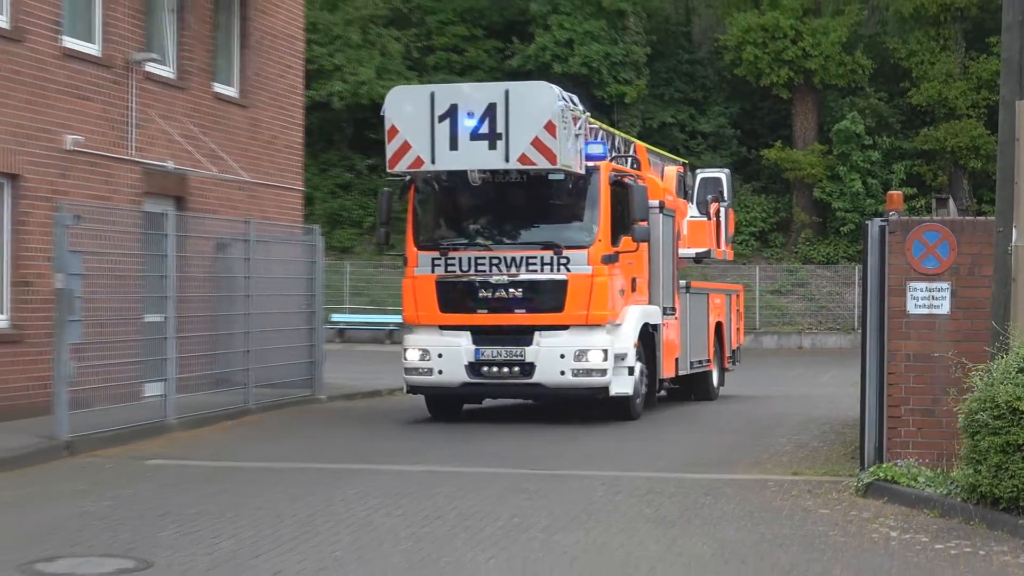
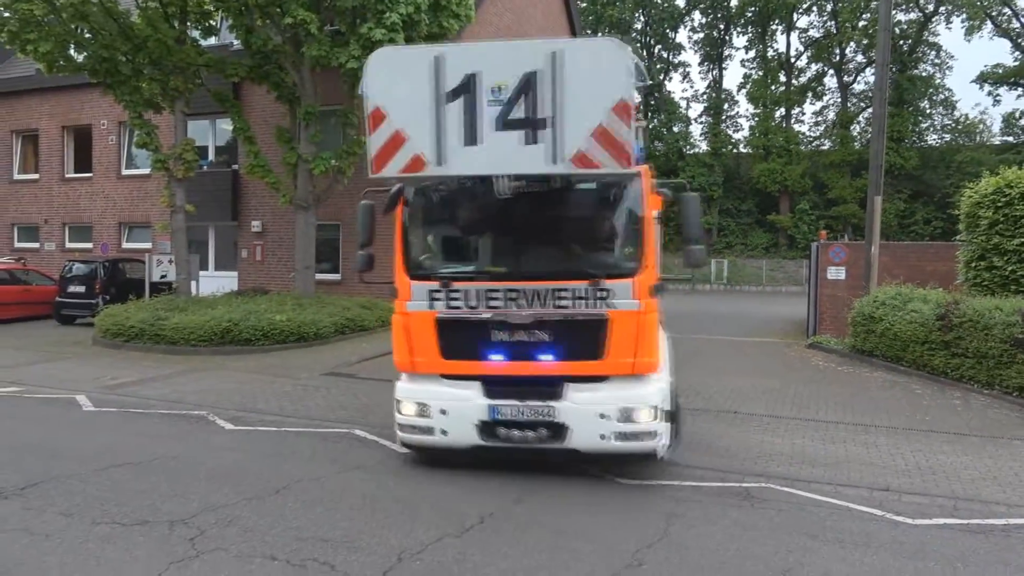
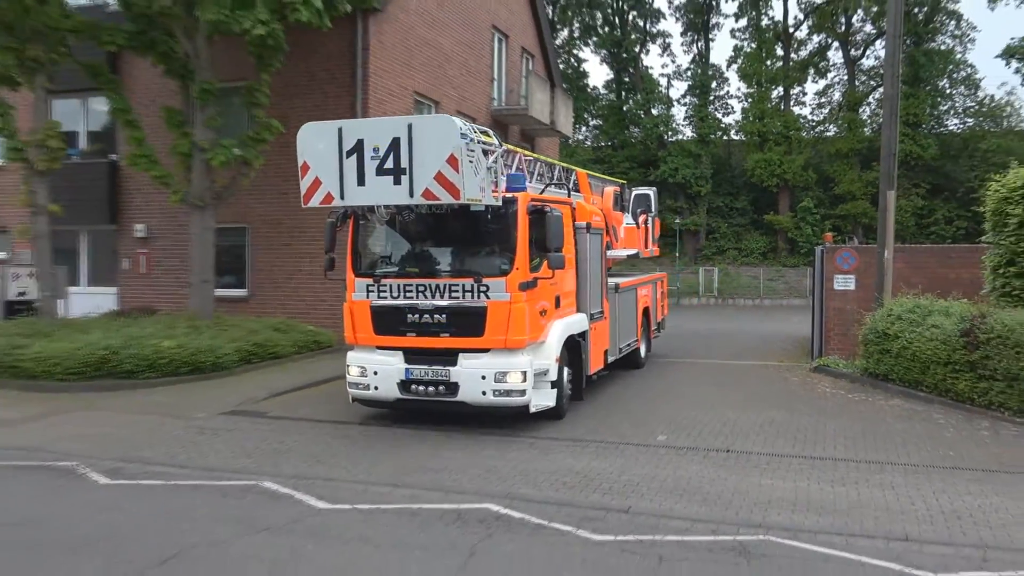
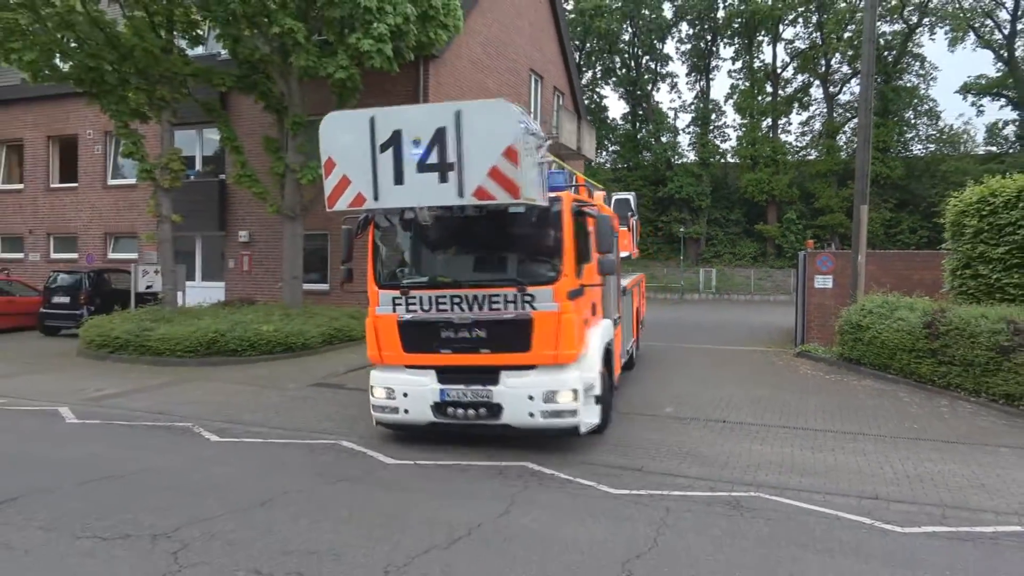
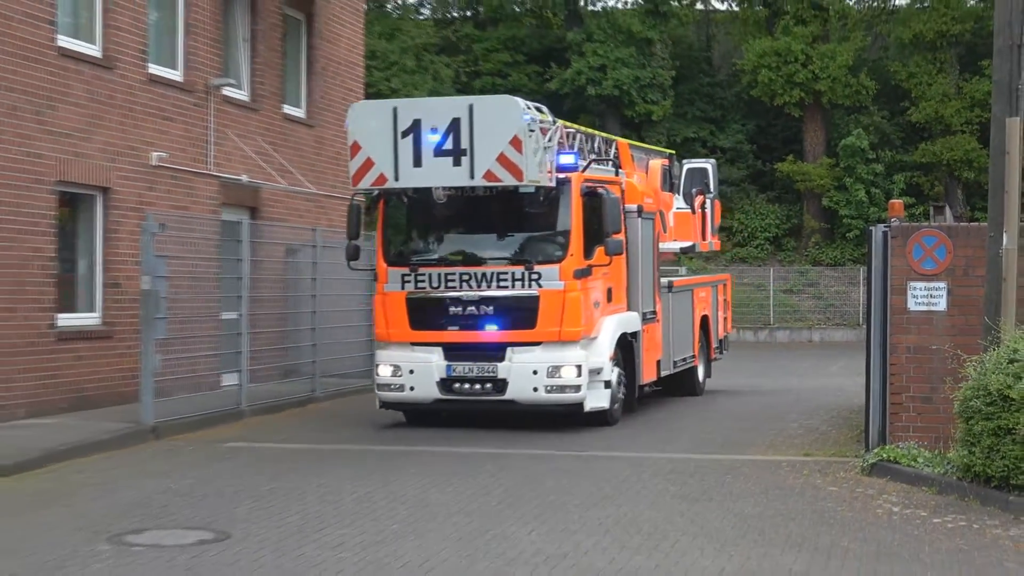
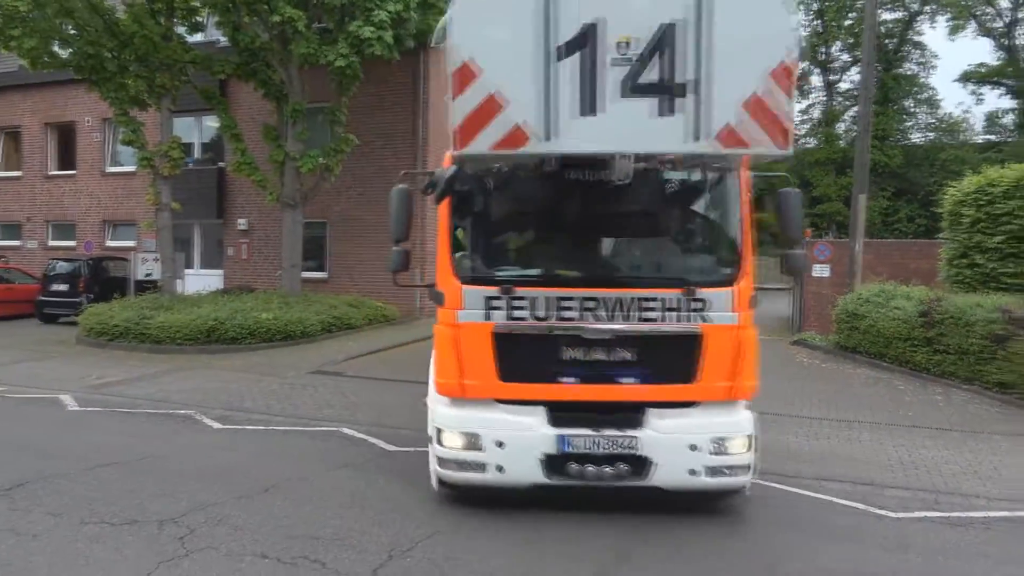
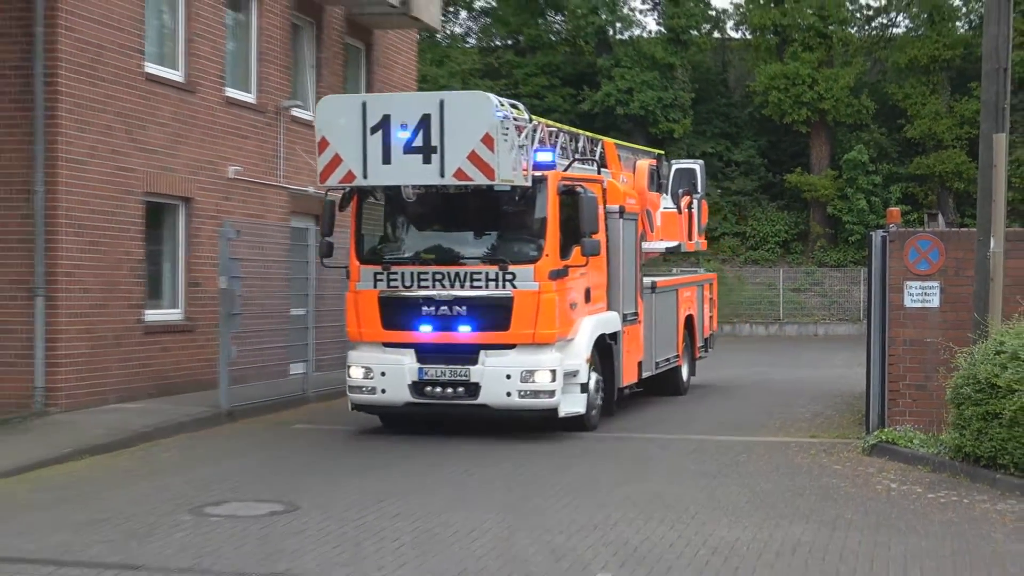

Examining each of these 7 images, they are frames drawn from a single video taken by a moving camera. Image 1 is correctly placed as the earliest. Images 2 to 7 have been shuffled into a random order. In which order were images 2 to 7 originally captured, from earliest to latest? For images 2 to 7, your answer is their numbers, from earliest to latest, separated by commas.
5, 7, 3, 4, 2, 6
